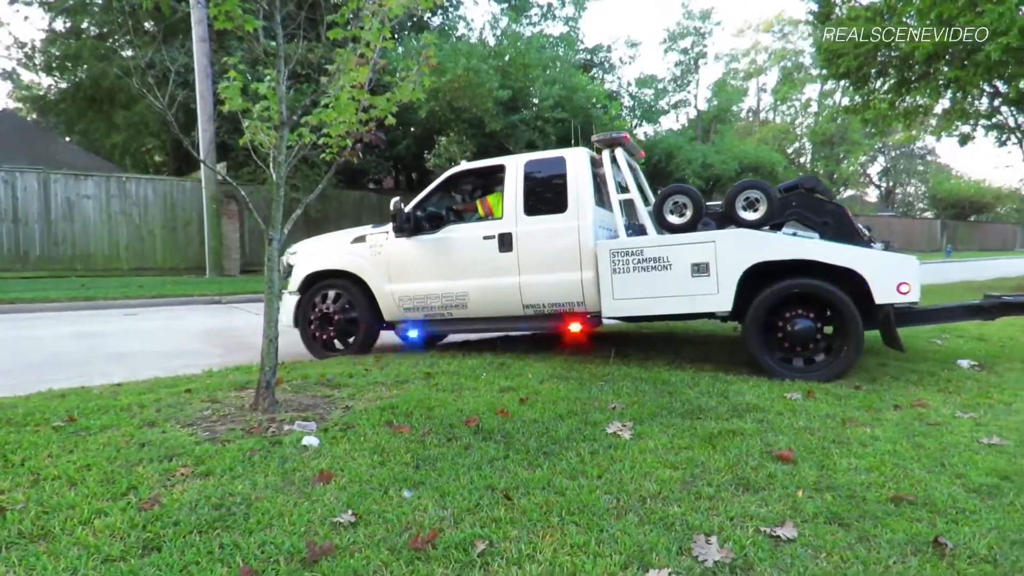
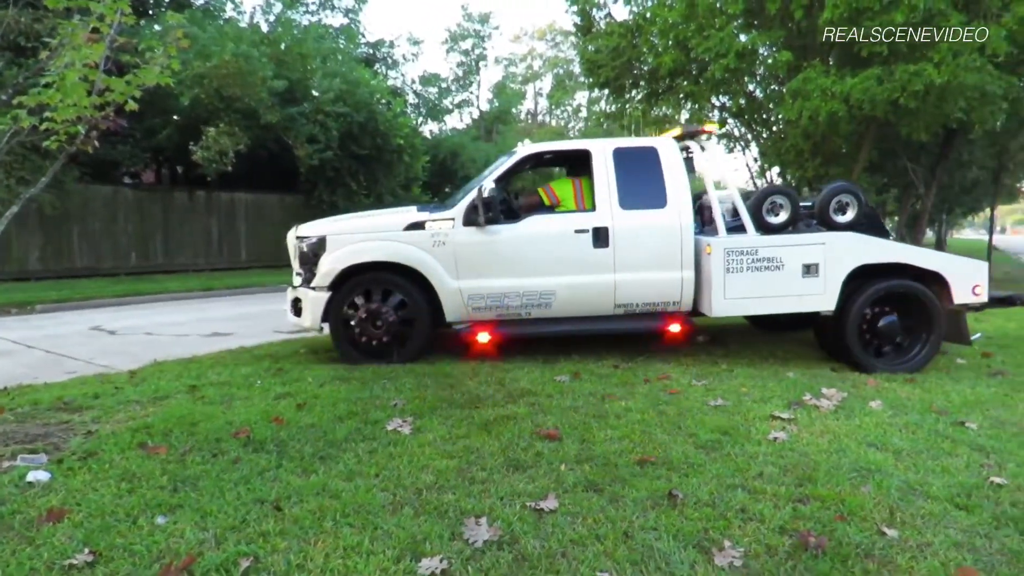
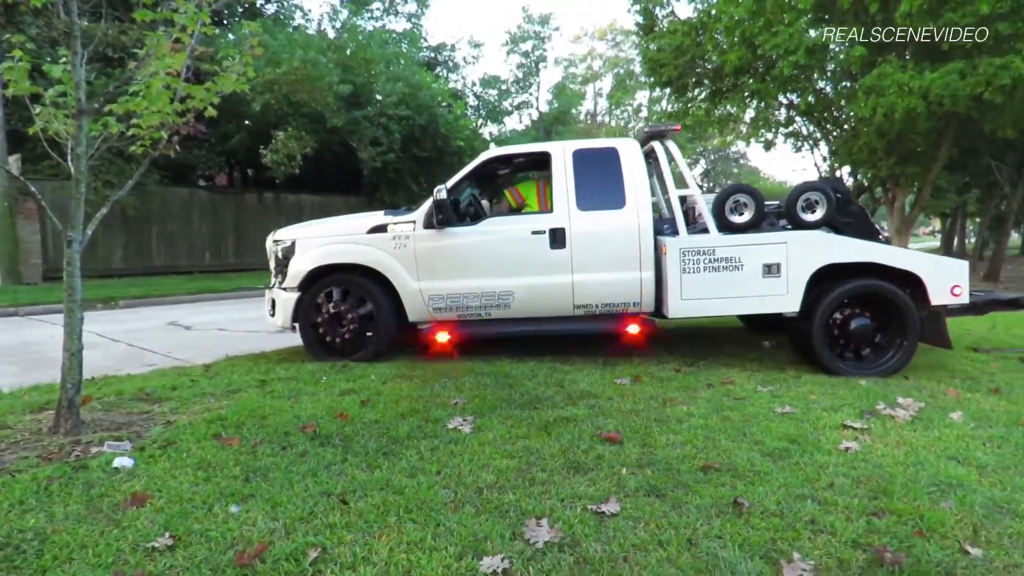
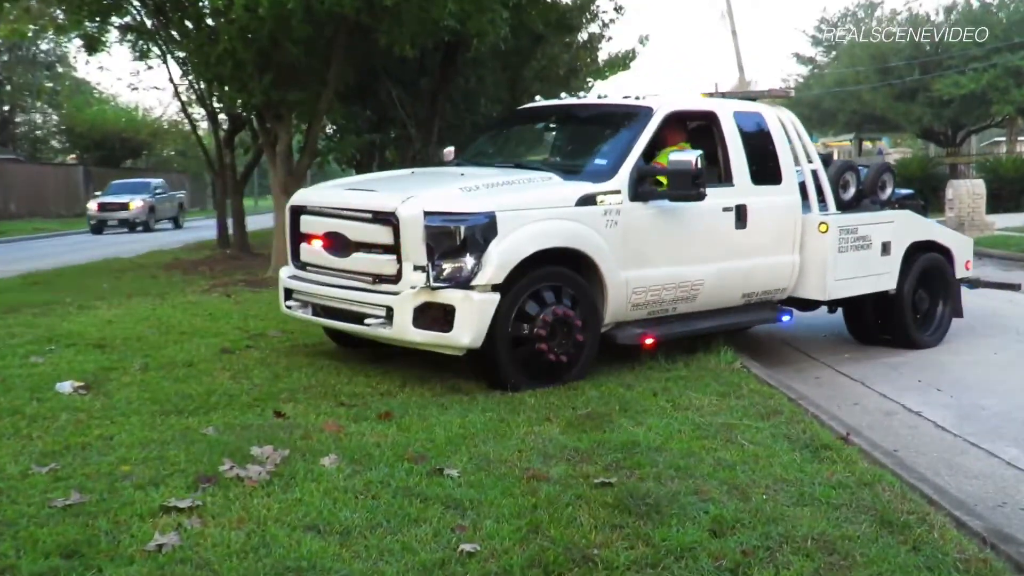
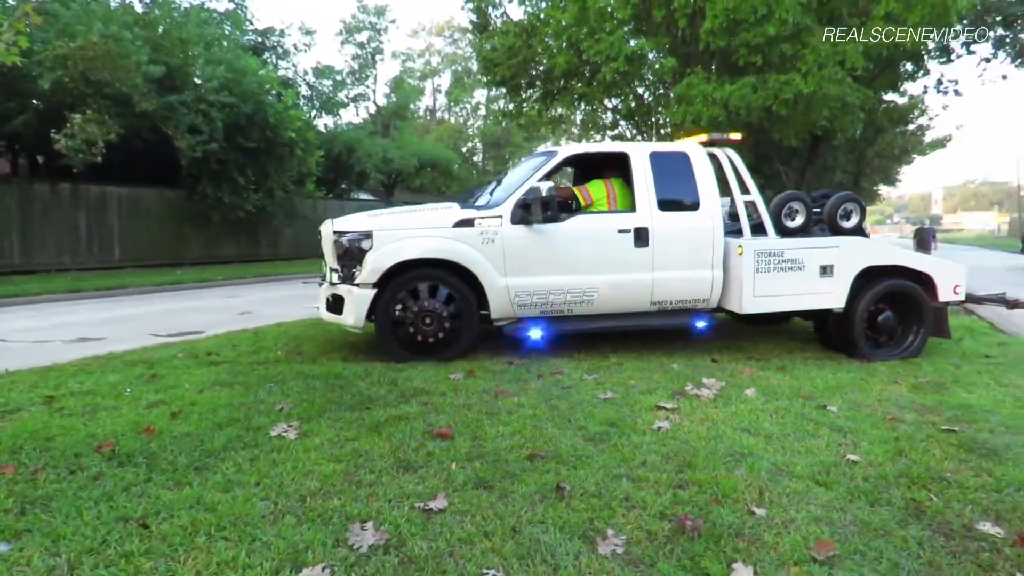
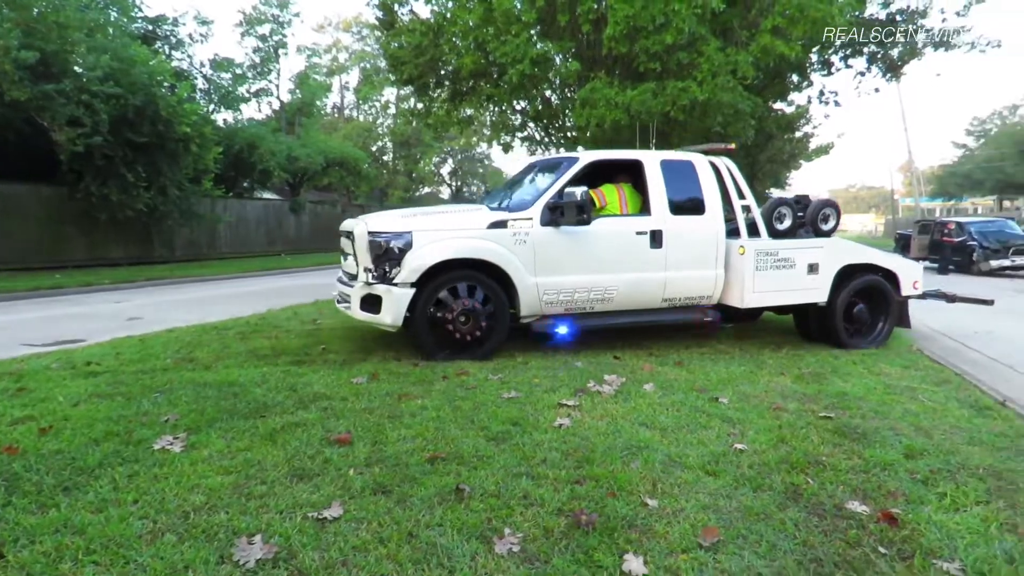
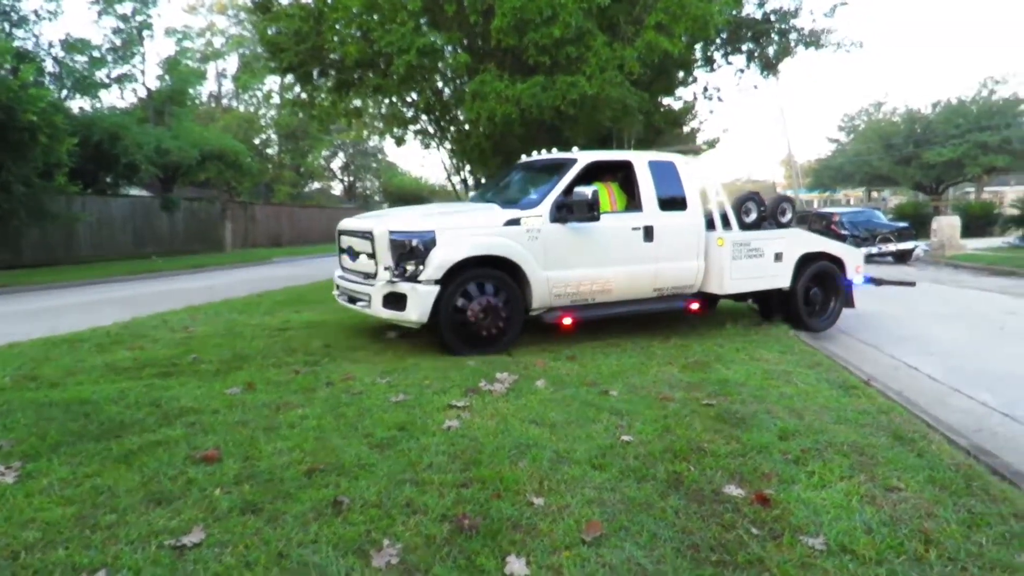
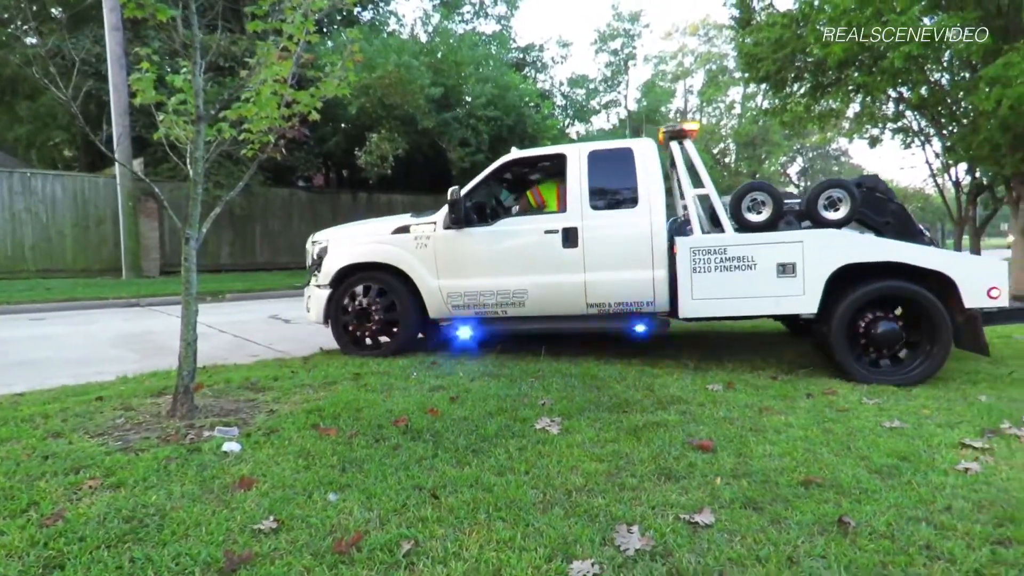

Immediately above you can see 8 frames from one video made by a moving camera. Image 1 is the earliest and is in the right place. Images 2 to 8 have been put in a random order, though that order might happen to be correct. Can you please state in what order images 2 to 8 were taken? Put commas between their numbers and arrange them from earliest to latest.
8, 3, 2, 5, 6, 7, 4
